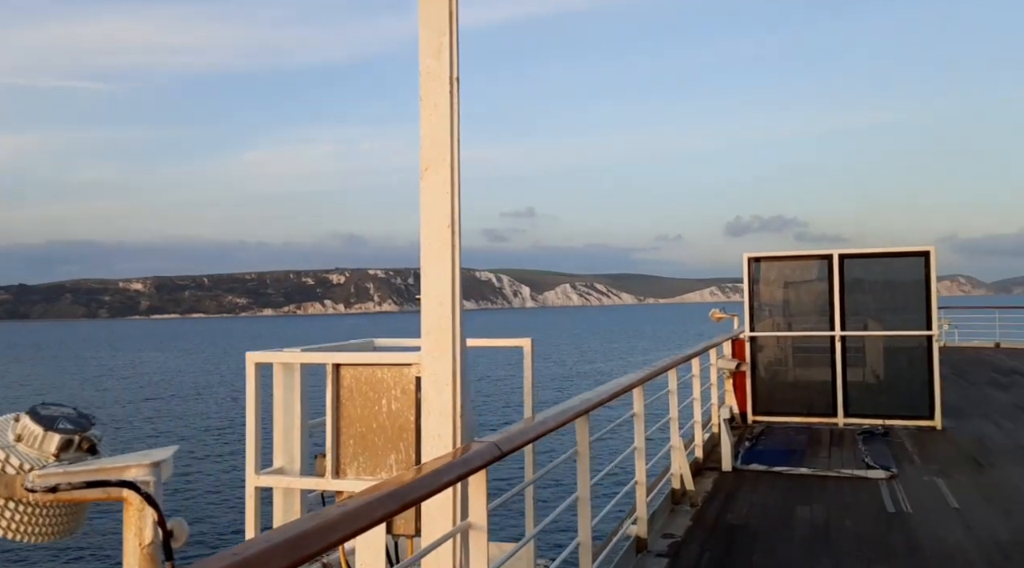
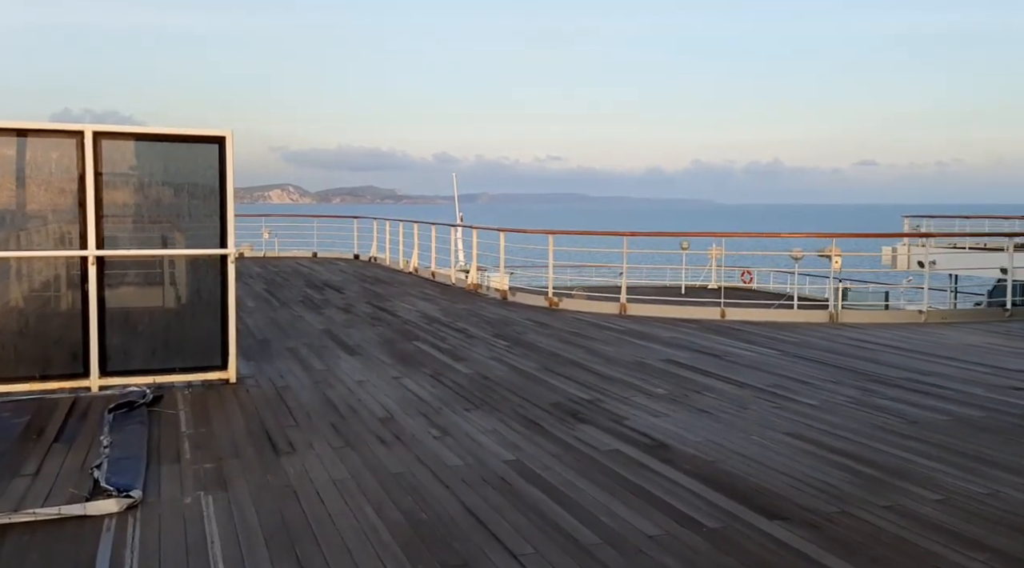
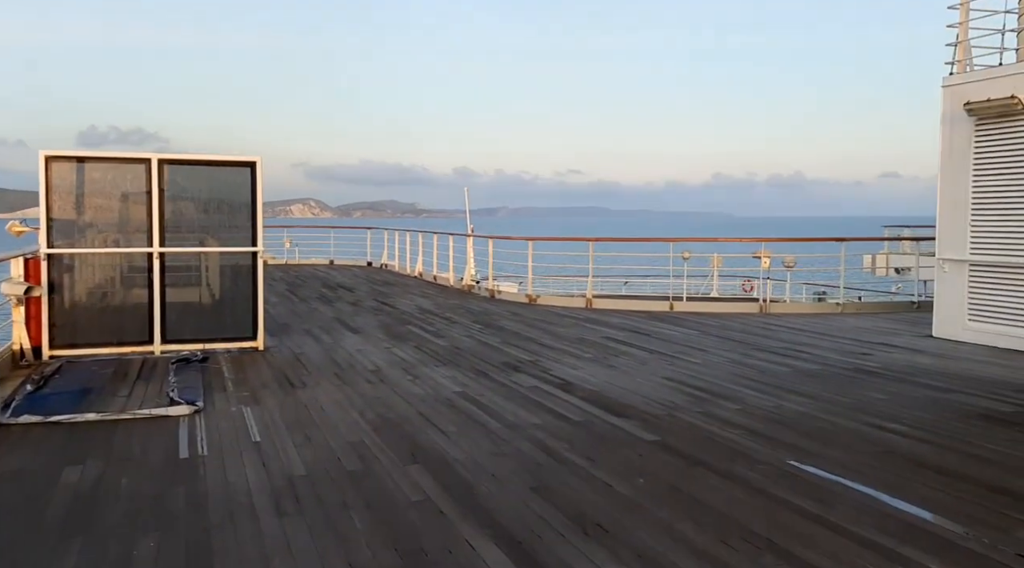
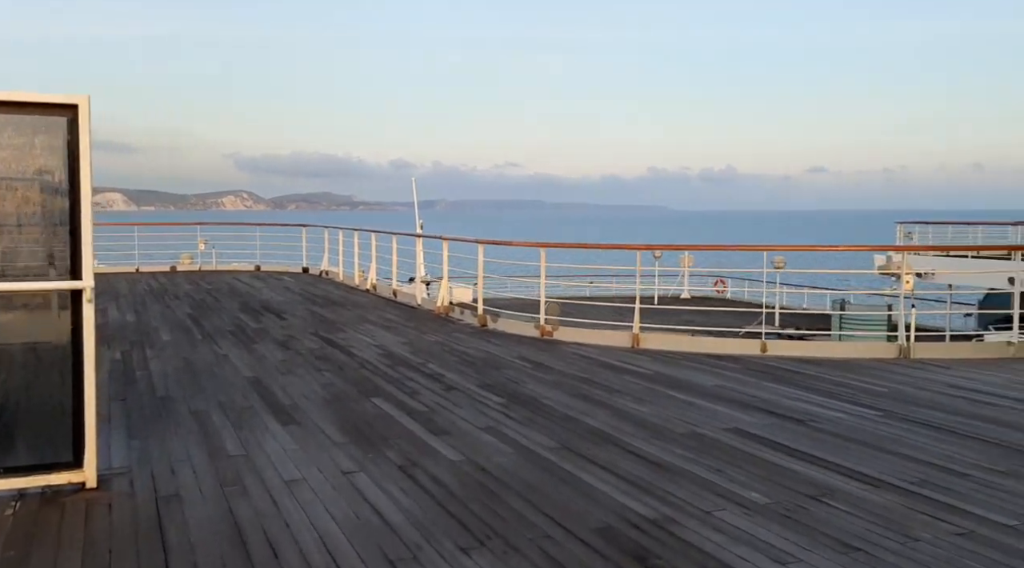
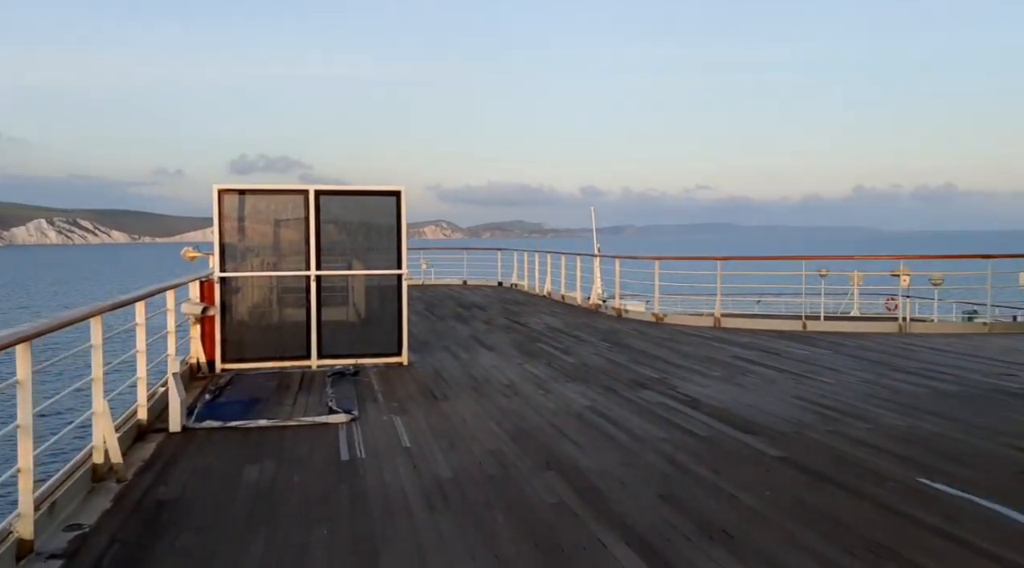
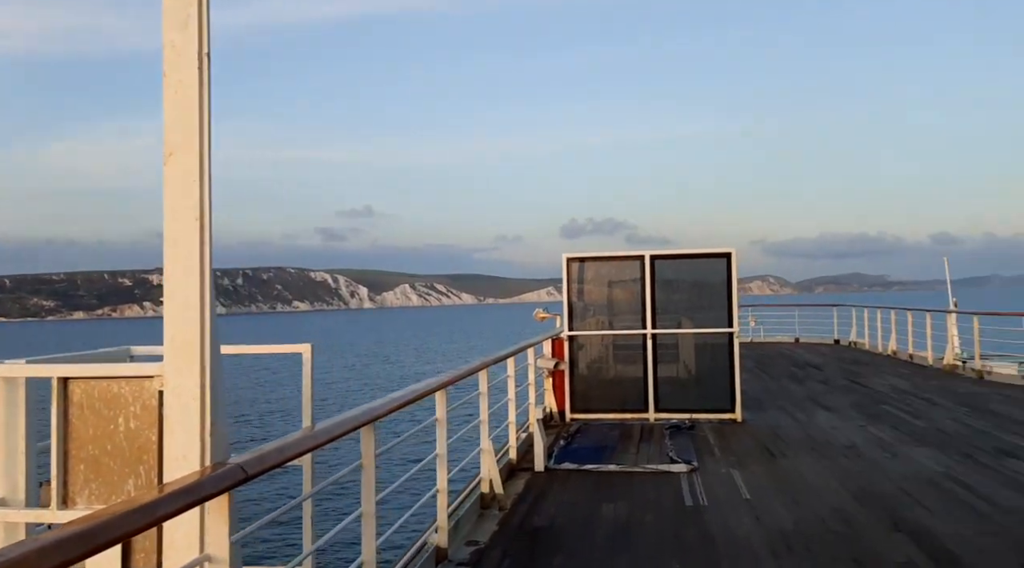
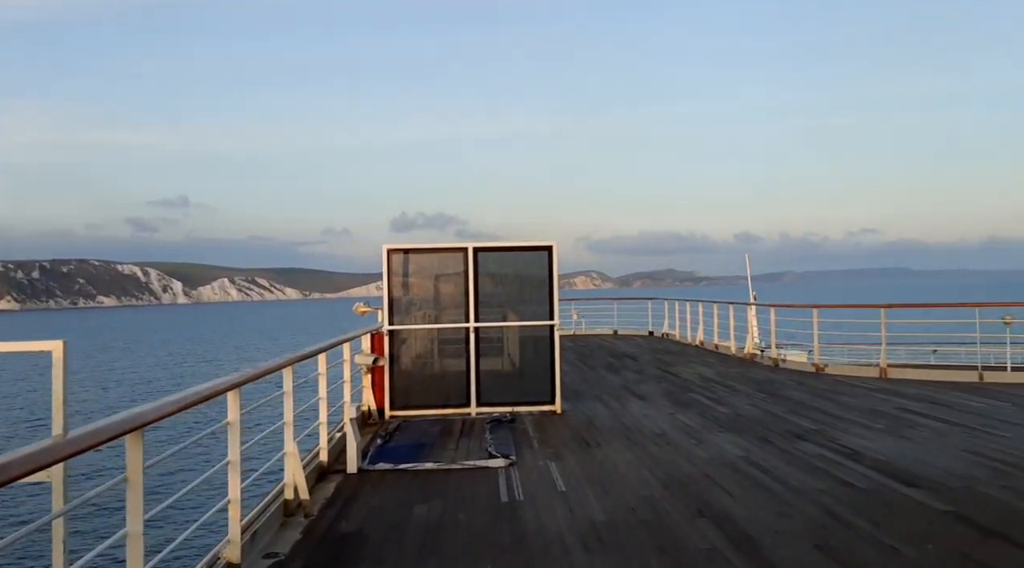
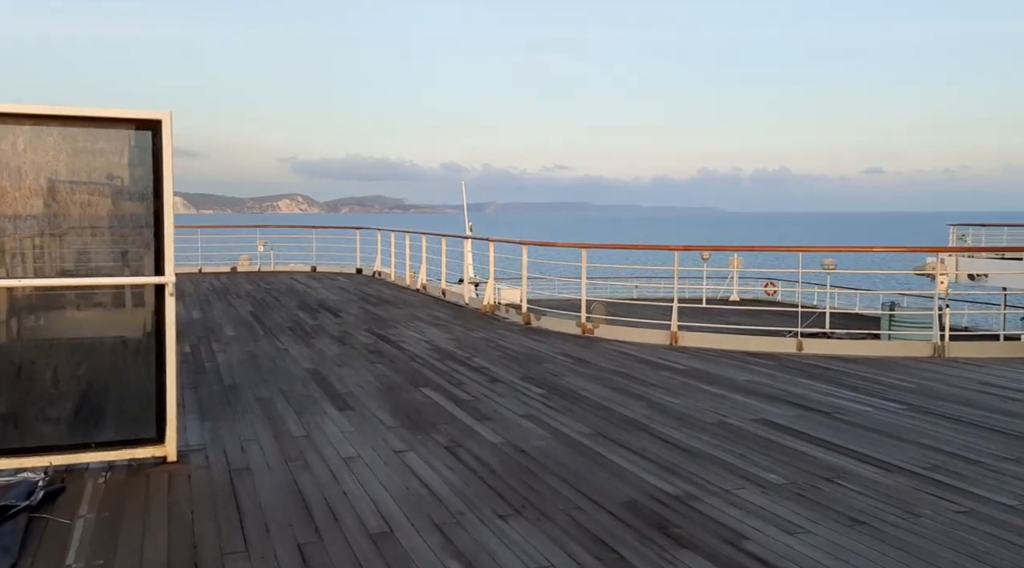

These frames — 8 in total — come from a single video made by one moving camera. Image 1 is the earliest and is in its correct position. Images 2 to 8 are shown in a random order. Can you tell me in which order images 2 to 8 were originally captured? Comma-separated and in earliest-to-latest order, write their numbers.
6, 7, 5, 3, 2, 8, 4
